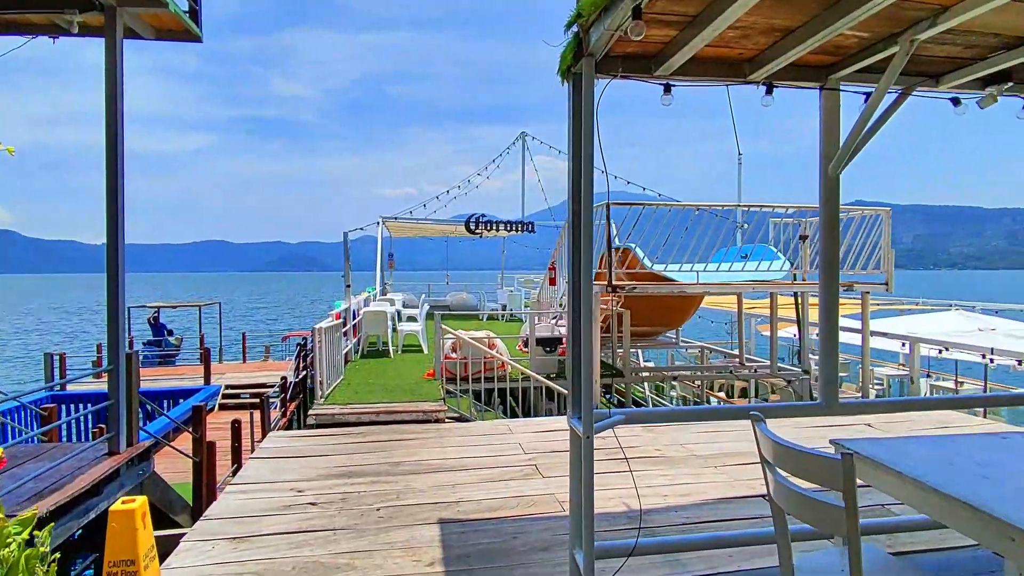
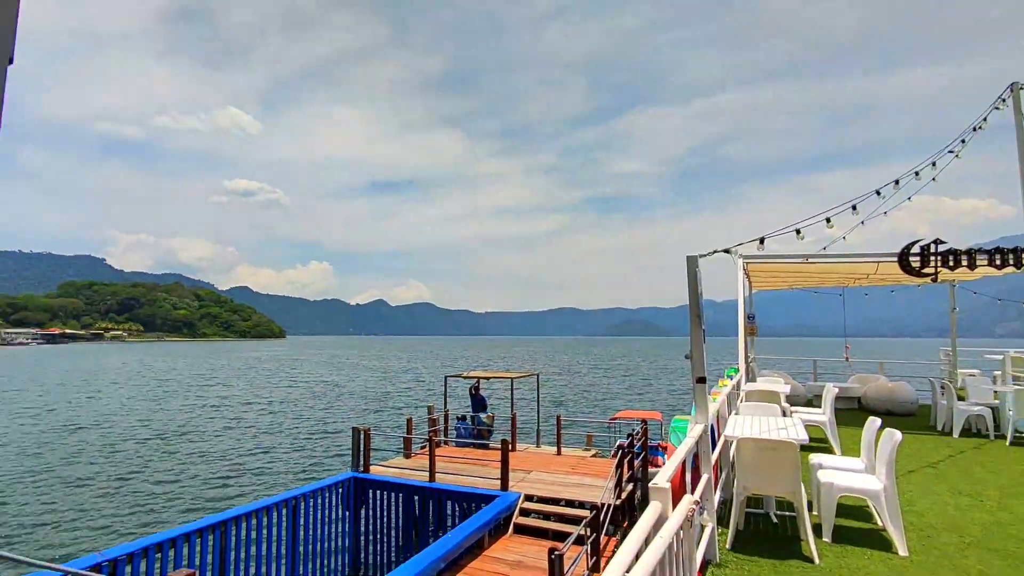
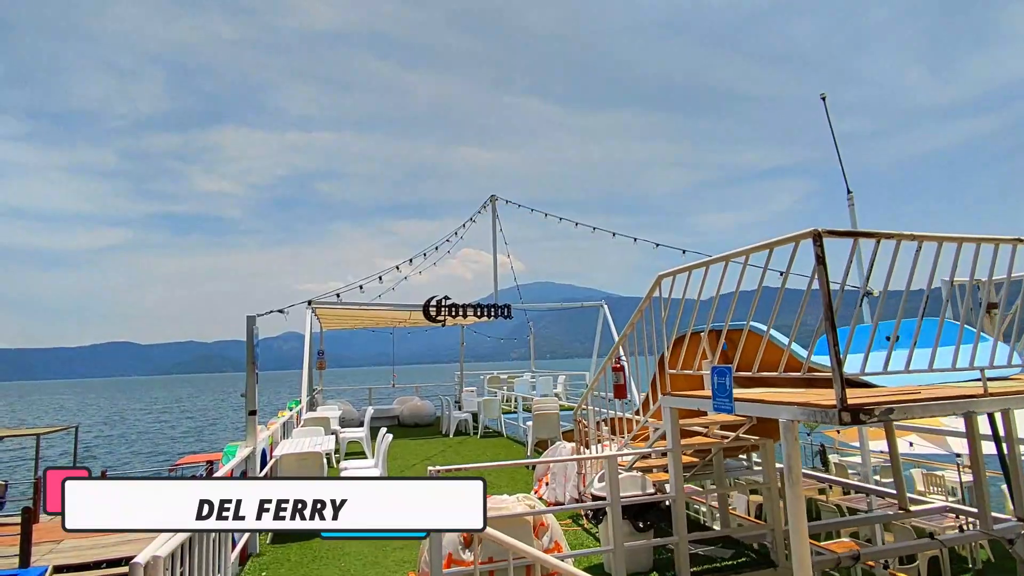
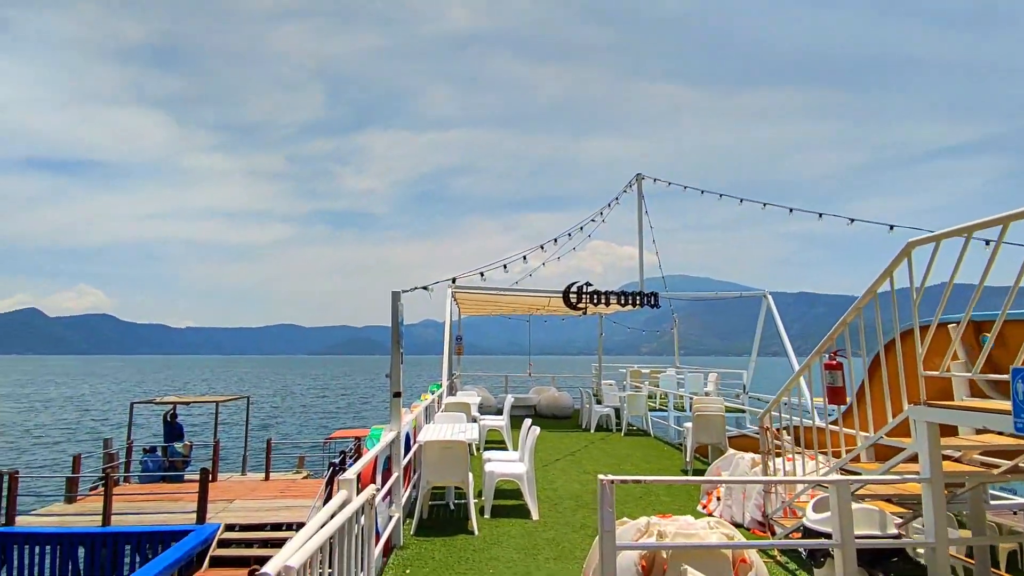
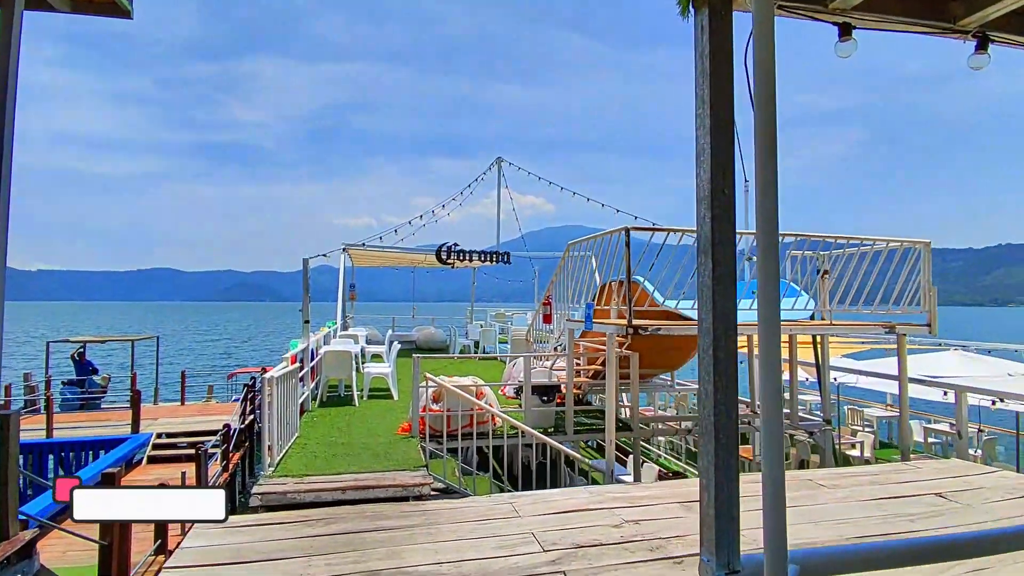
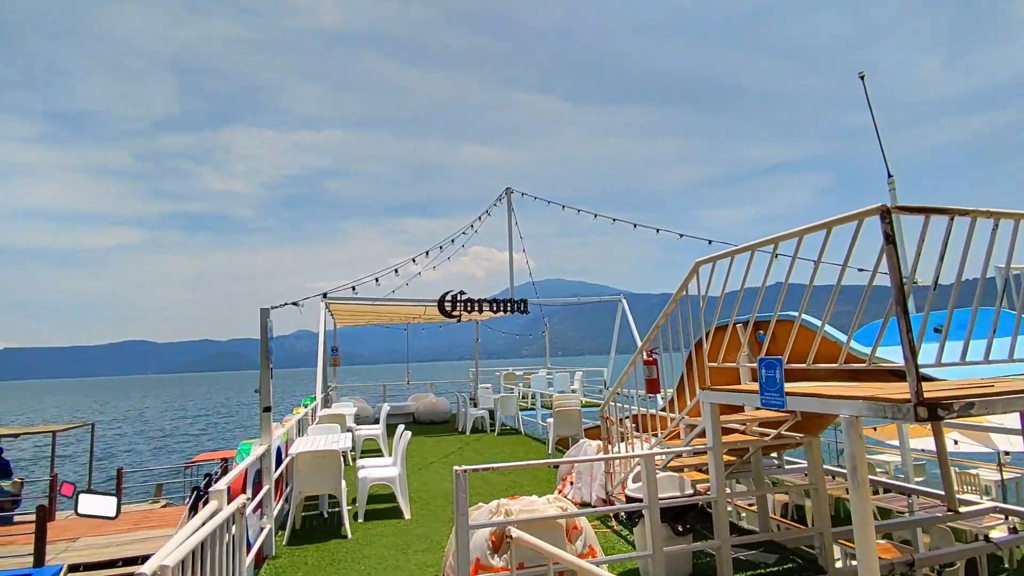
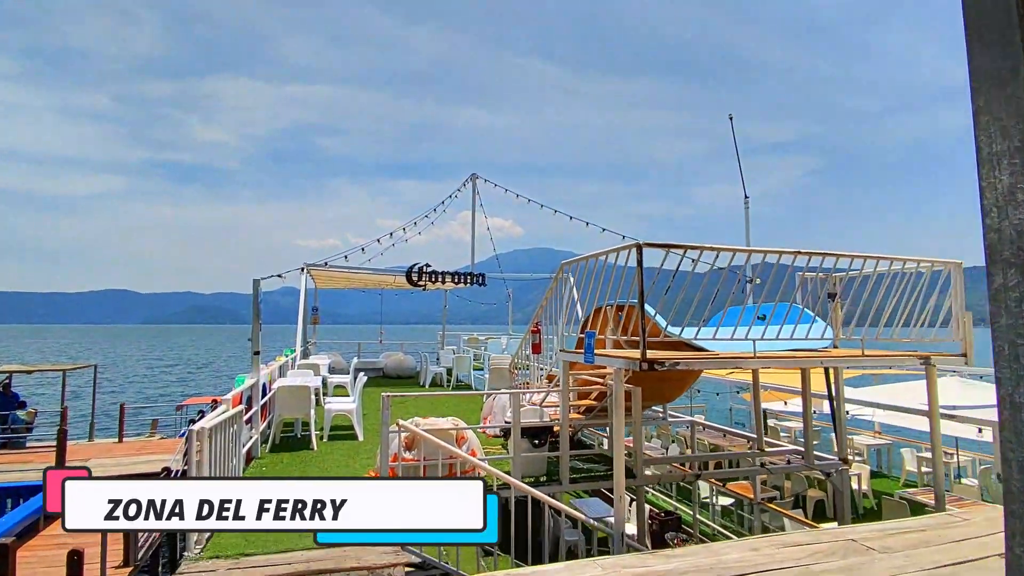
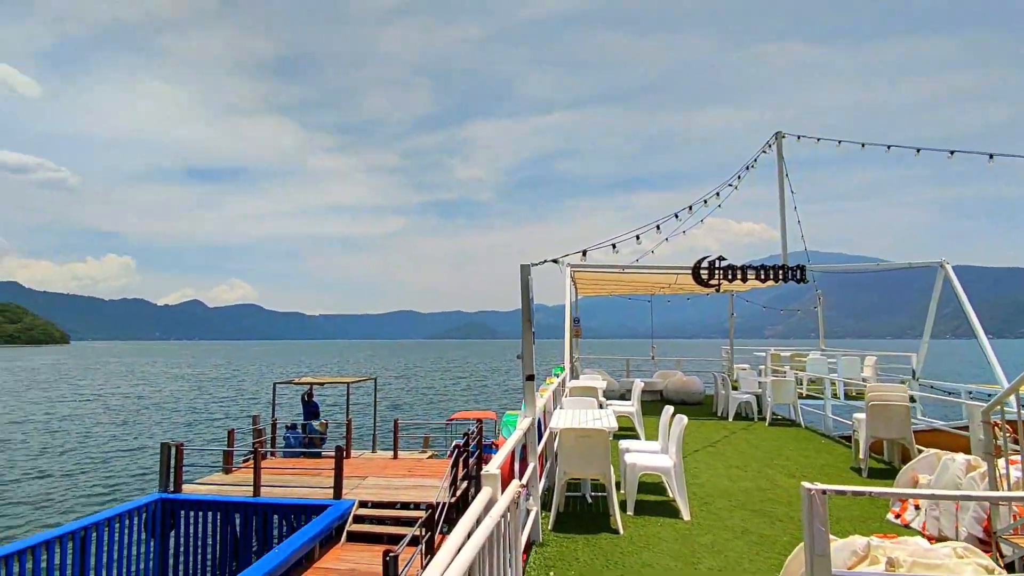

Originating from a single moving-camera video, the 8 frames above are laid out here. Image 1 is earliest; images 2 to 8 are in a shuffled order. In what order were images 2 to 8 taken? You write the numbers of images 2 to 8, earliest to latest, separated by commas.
5, 7, 3, 6, 4, 8, 2
